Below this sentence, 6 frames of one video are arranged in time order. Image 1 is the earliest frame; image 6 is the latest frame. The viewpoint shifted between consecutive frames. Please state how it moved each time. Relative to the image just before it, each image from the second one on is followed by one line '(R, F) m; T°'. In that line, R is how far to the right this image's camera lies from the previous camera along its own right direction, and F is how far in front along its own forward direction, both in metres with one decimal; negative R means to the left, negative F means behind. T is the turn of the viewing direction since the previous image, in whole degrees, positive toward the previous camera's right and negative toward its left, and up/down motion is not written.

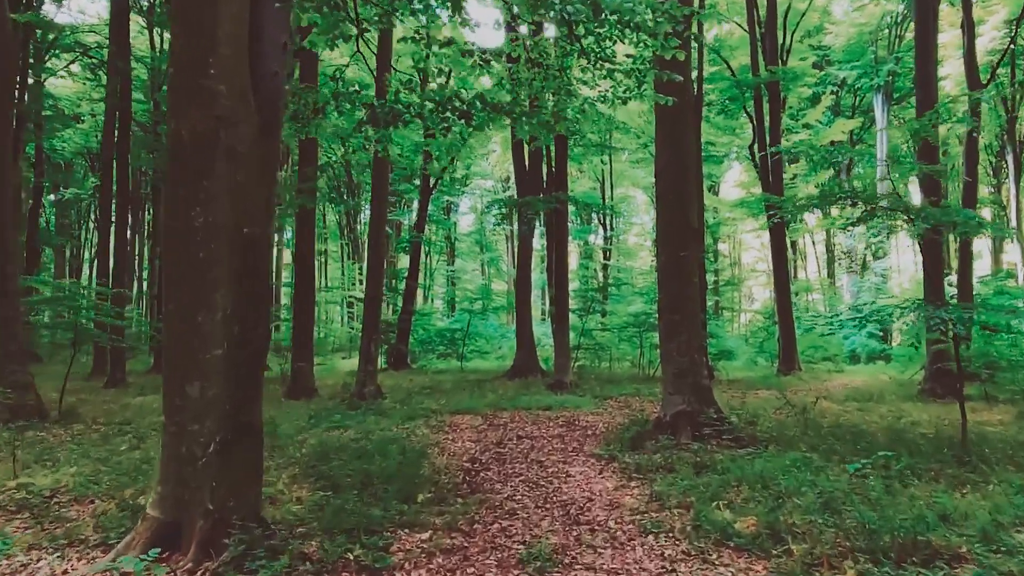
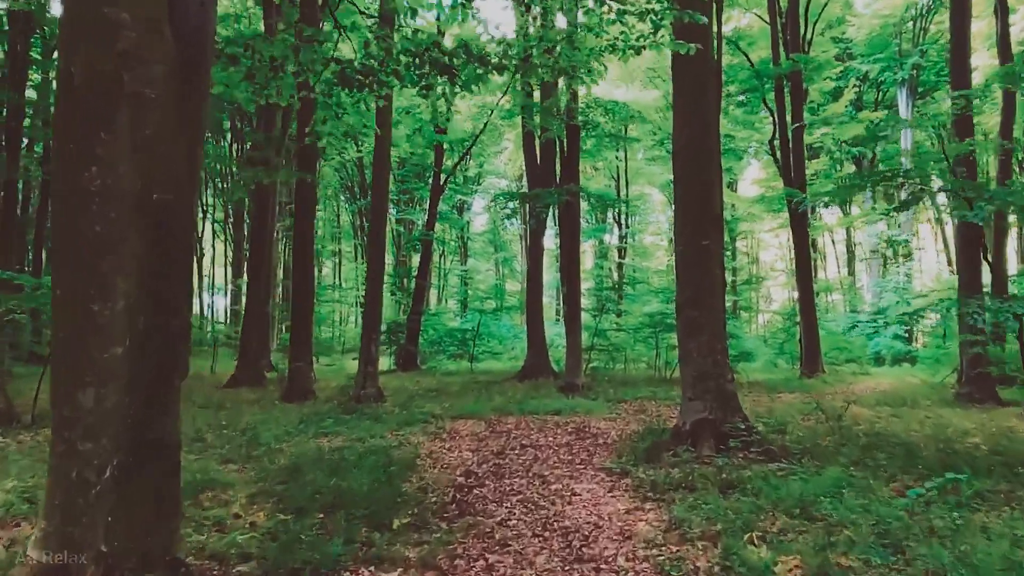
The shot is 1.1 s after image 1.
(+0.1, +0.7) m; -1°
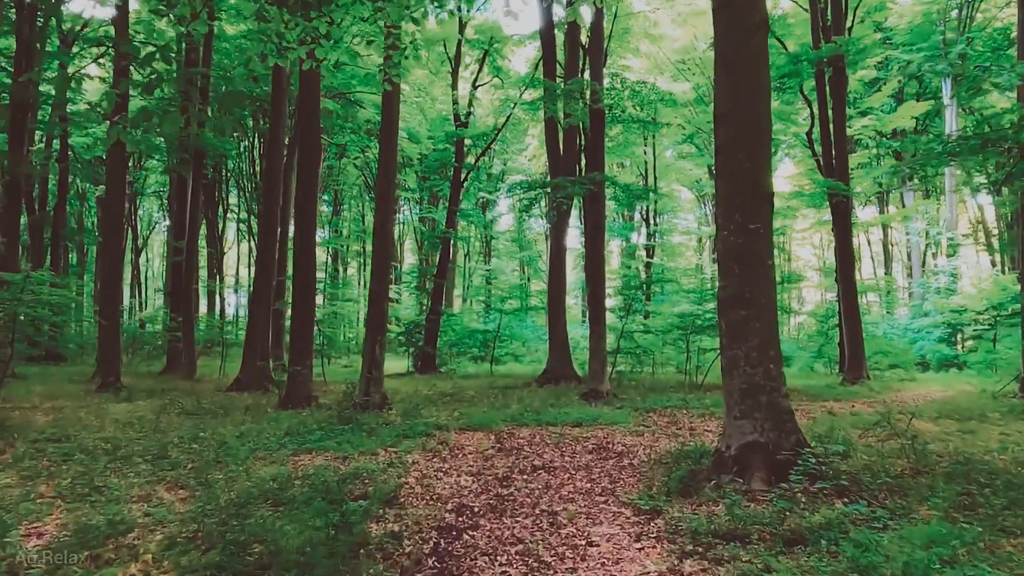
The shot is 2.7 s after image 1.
(+0.2, +1.1) m; -2°
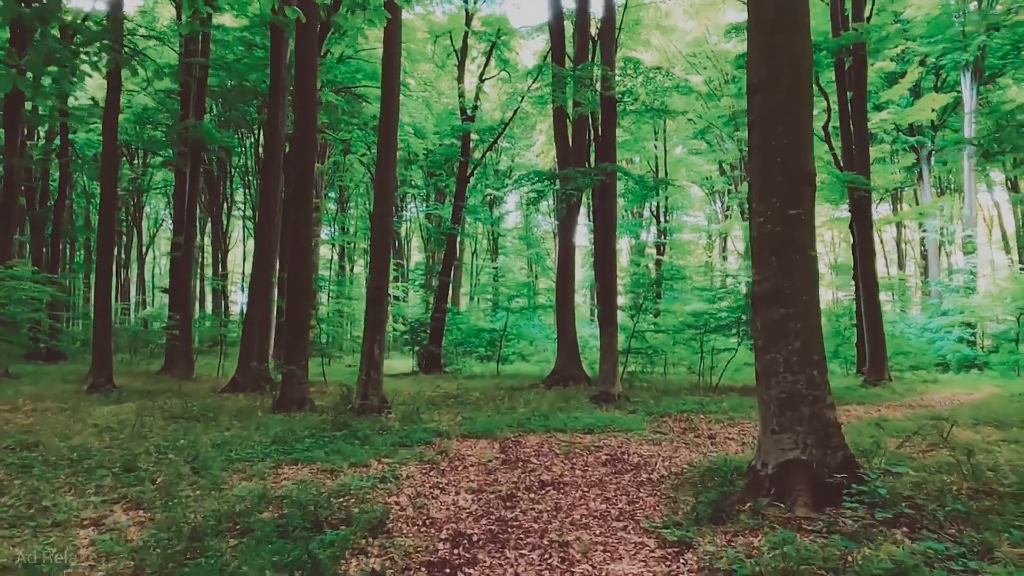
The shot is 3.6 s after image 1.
(0.0, +0.6) m; -1°
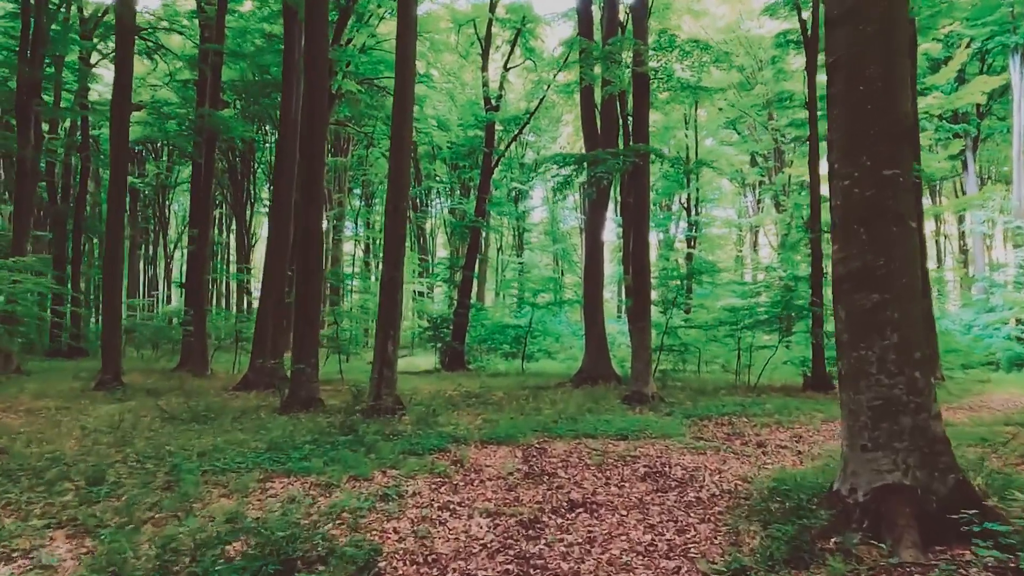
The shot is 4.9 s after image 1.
(0.0, +0.9) m; -2°
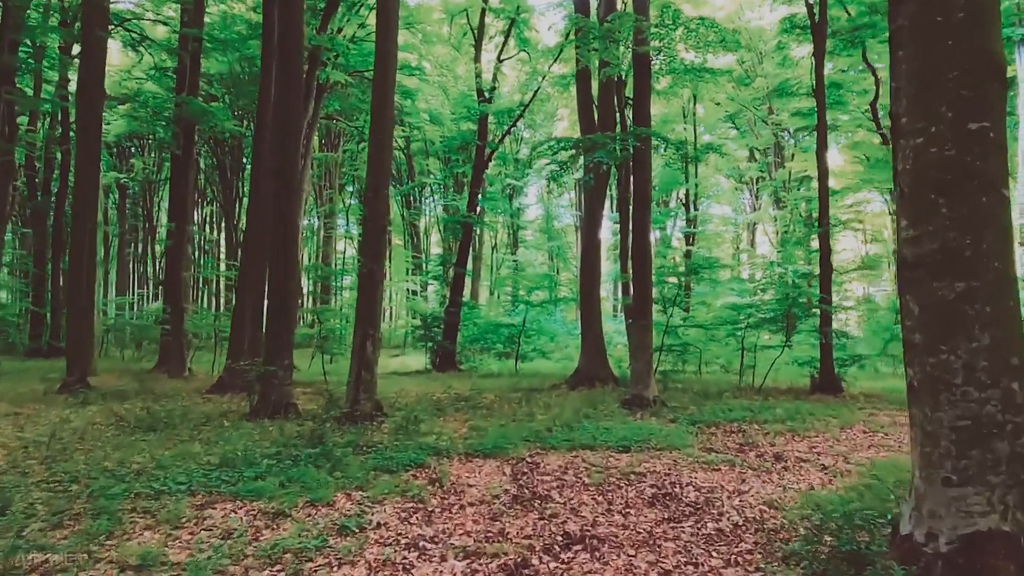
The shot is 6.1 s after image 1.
(+0.1, +0.8) m; 0°
